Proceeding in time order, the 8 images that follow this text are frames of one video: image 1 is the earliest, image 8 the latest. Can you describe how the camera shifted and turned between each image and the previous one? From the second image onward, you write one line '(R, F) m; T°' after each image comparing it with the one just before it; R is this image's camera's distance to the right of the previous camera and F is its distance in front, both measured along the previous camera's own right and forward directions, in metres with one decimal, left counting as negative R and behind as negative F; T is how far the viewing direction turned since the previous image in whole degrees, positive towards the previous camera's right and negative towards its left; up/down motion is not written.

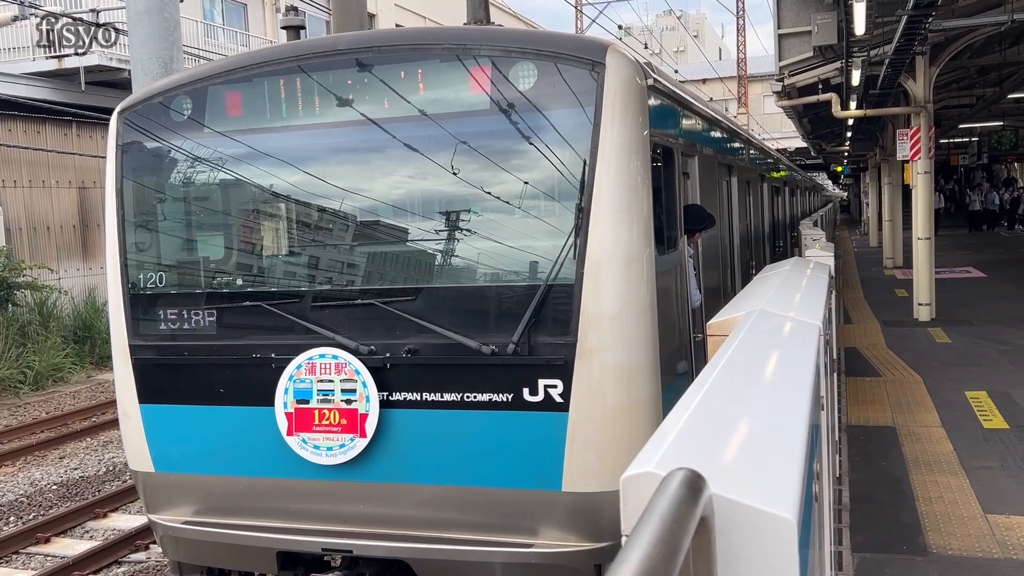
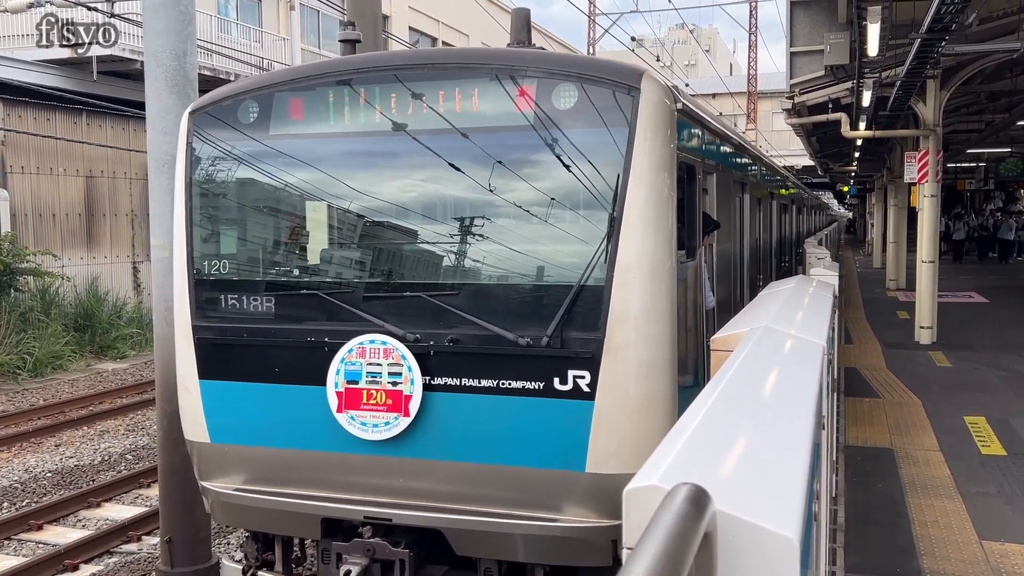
(0.0, 0.0) m; 0°
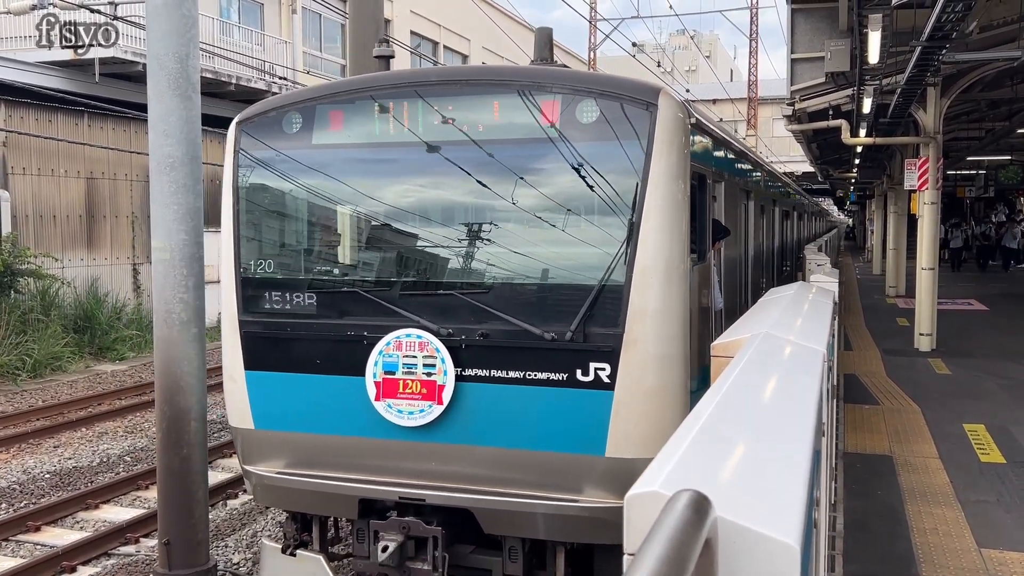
(0.0, 0.0) m; 0°
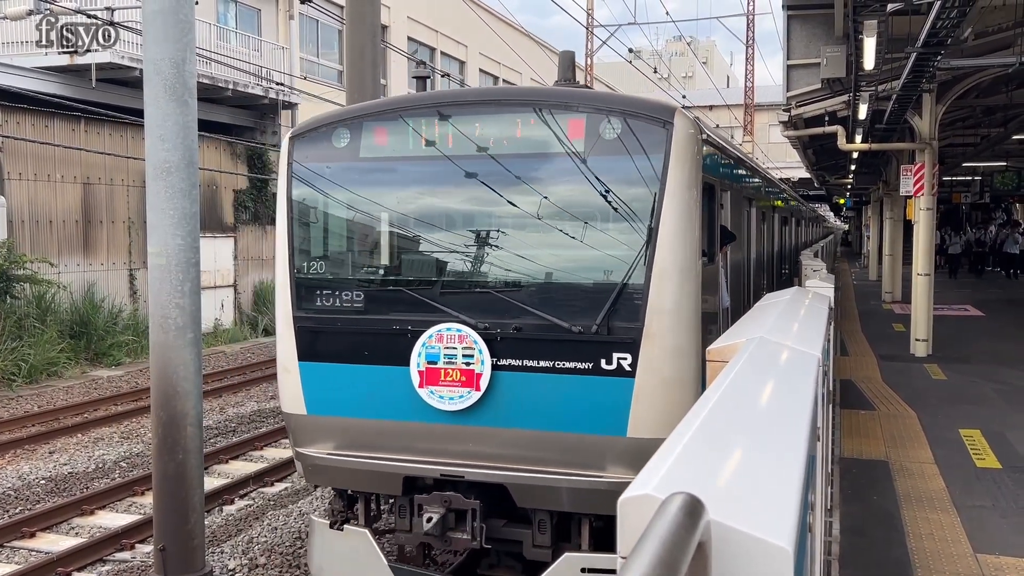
(0.0, 0.0) m; 0°
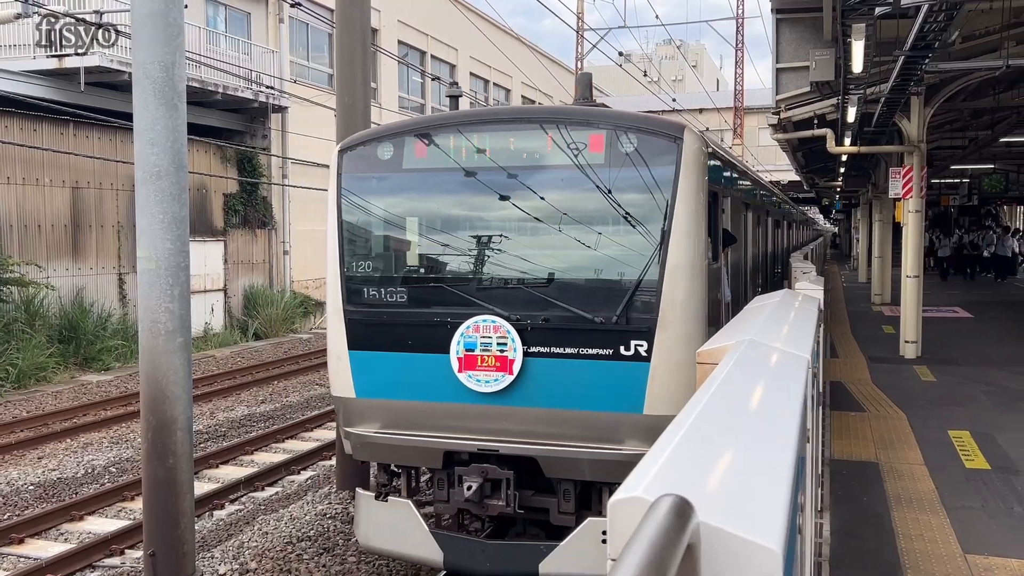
(0.0, 0.0) m; +1°
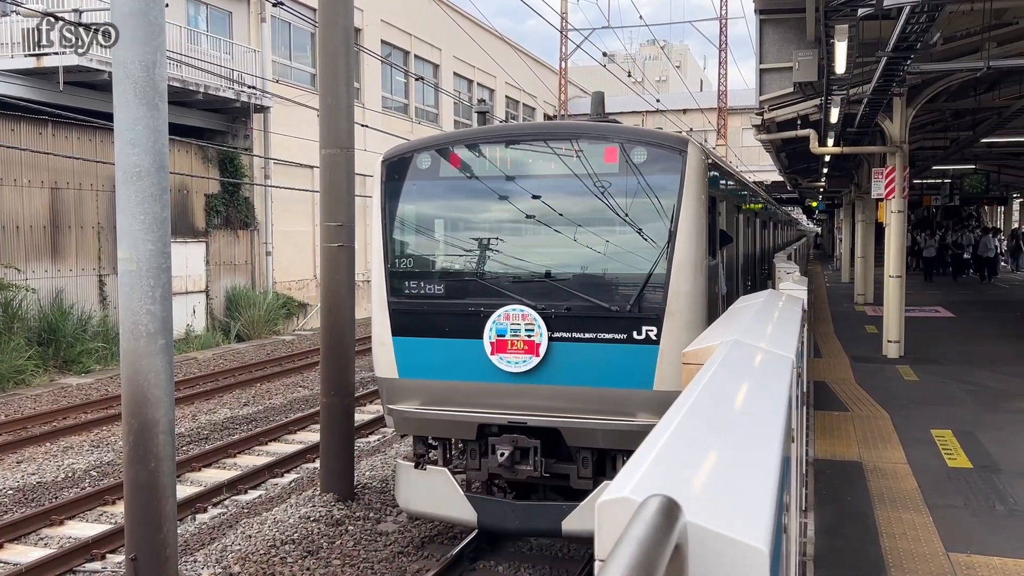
(0.0, 0.0) m; +1°
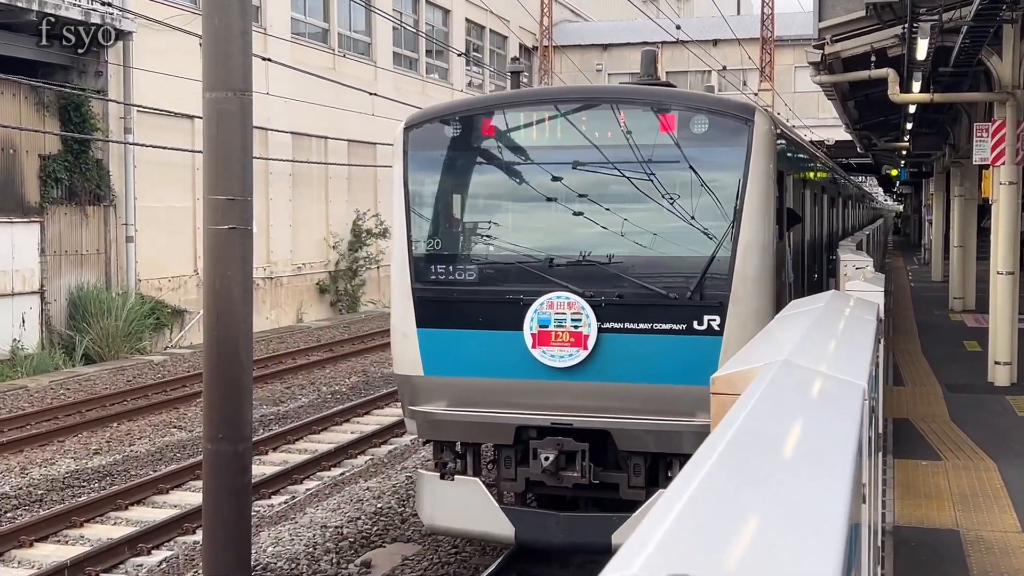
(+0.1, +2.1) m; +1°
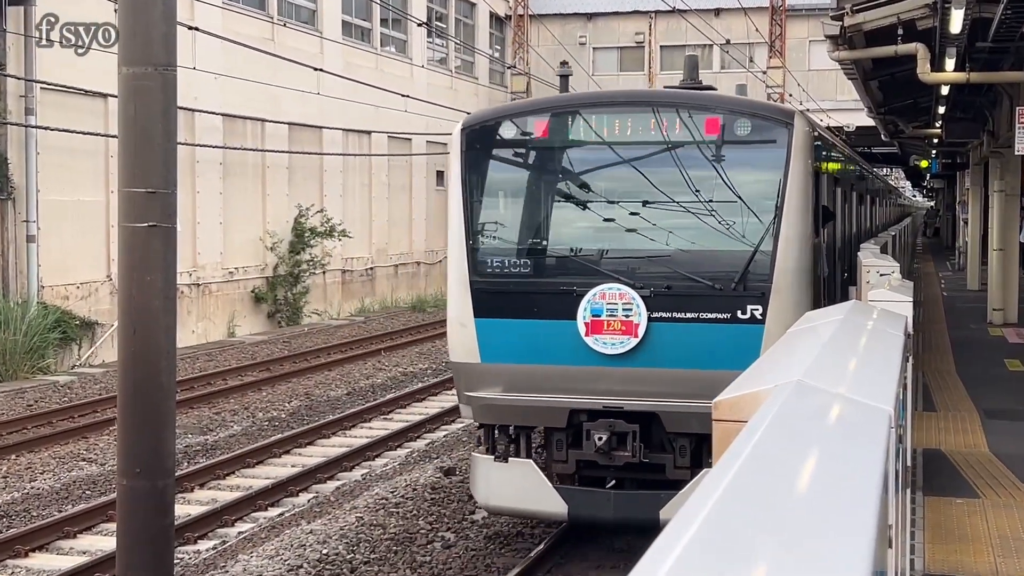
(+0.1, +0.7) m; +1°
